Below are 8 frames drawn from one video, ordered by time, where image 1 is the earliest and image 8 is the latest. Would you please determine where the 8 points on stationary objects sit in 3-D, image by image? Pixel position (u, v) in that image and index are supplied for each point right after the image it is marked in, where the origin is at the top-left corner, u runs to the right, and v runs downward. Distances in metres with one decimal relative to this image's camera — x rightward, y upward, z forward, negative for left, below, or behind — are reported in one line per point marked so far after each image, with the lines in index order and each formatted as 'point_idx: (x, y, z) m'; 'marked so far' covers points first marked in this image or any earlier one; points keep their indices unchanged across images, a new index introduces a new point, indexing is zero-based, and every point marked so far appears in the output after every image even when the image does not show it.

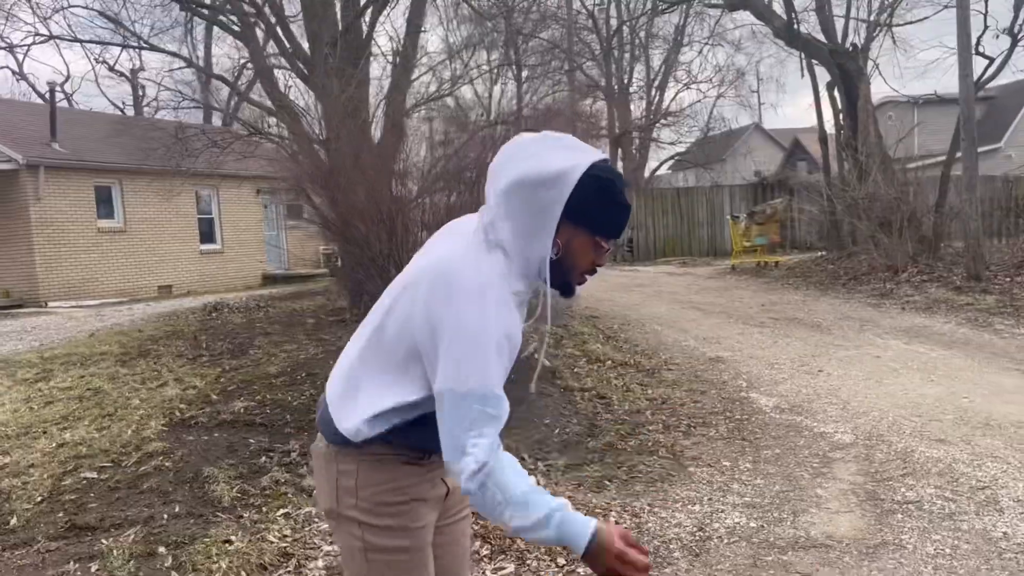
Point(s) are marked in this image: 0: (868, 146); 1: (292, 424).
0: (+5.3, +2.1, +12.6) m
1: (-1.4, -0.8, +5.2) m
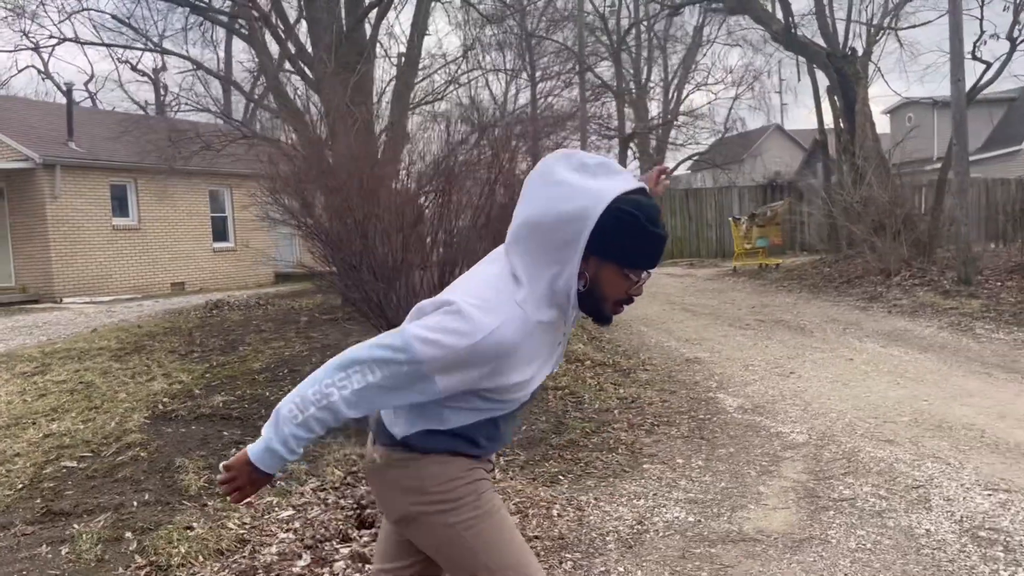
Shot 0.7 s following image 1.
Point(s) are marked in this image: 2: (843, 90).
0: (+5.3, +2.1, +12.6) m
1: (-1.6, -0.8, +5.4) m
2: (+5.2, +3.1, +13.3) m
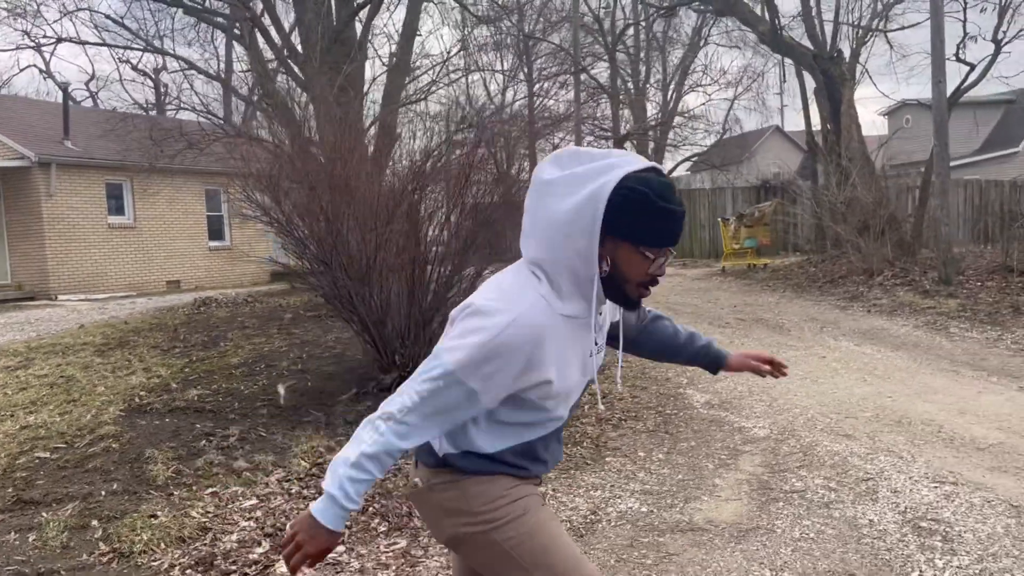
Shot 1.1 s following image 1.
0: (+5.1, +2.1, +12.7) m
1: (-1.8, -0.8, +5.5) m
2: (+5.0, +3.1, +13.4) m
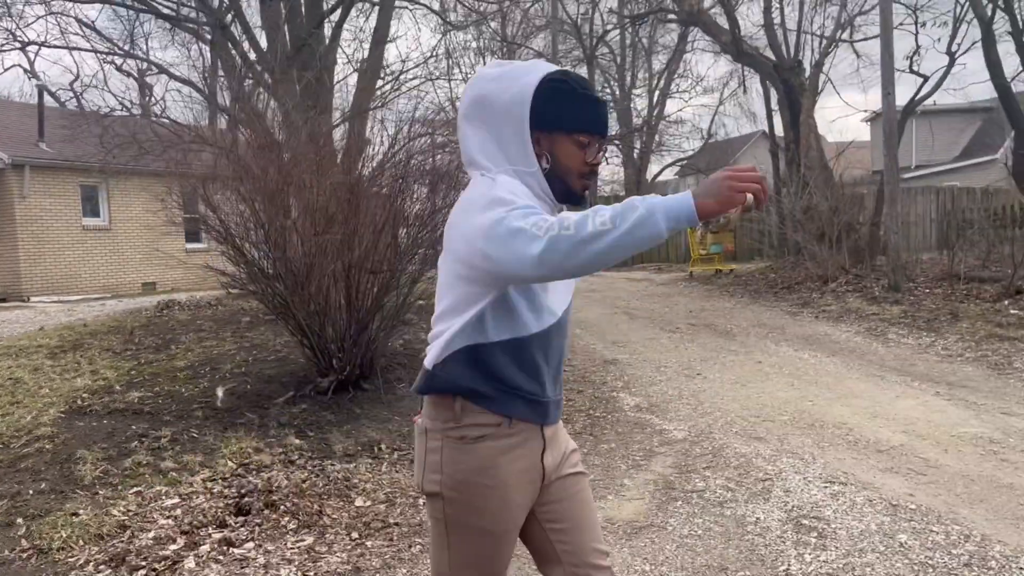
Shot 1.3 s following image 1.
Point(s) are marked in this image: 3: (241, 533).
0: (+4.6, +2.0, +12.9) m
1: (-2.3, -0.8, +5.6) m
2: (+4.5, +3.0, +13.7) m
3: (-1.3, -1.2, +4.0) m
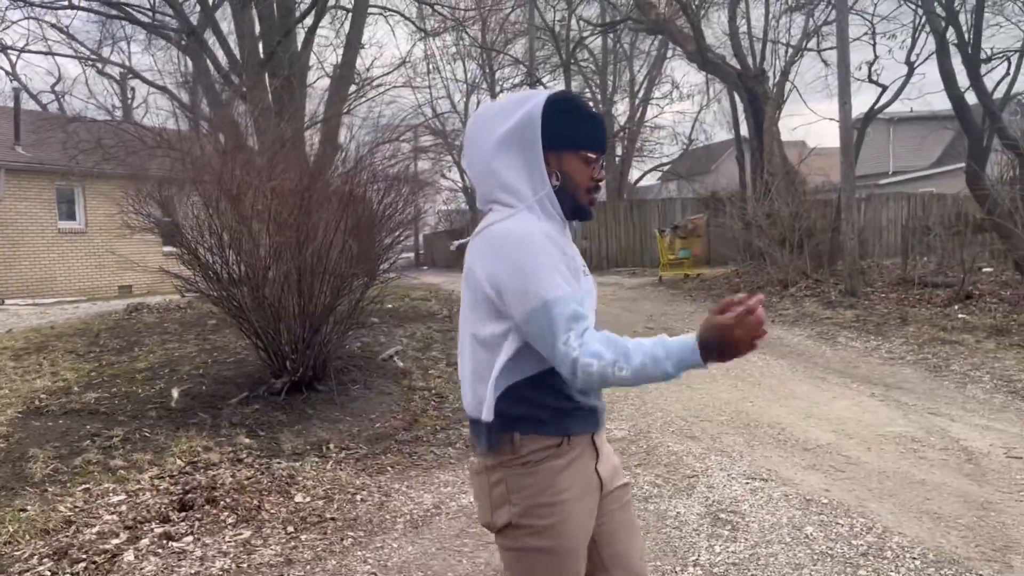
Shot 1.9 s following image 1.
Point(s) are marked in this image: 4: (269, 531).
0: (+4.1, +1.9, +13.2) m
1: (-2.6, -0.9, +5.8) m
2: (+4.0, +3.0, +13.9) m
3: (-1.6, -1.2, +4.1) m
4: (-1.2, -1.2, +4.1) m
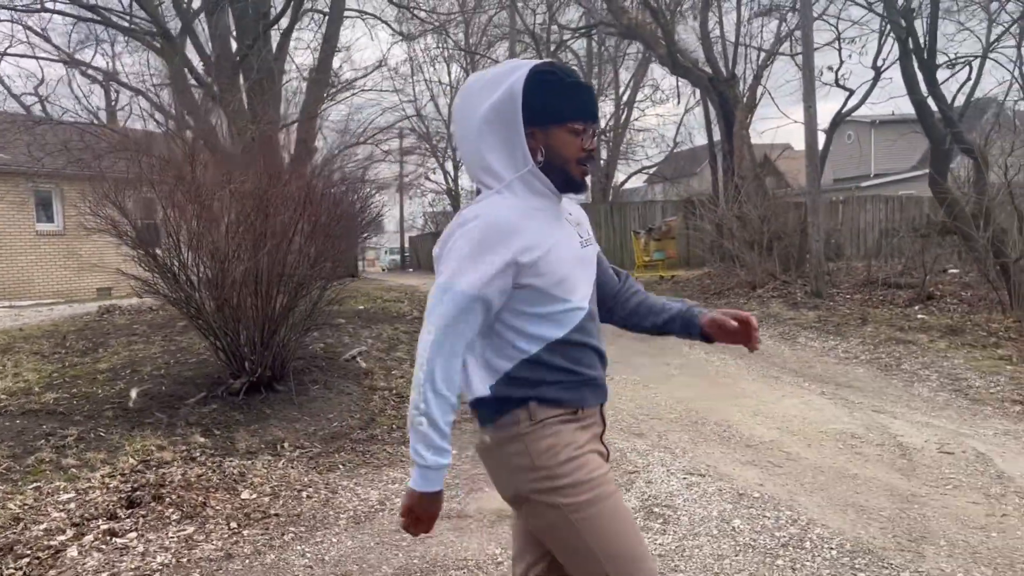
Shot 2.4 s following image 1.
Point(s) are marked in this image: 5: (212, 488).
0: (+3.7, +1.9, +13.3) m
1: (-2.9, -0.9, +5.8) m
2: (+3.6, +2.9, +14.1) m
3: (-1.9, -1.2, +4.2) m
4: (-1.5, -1.2, +4.1) m
5: (-1.6, -1.1, +4.6) m
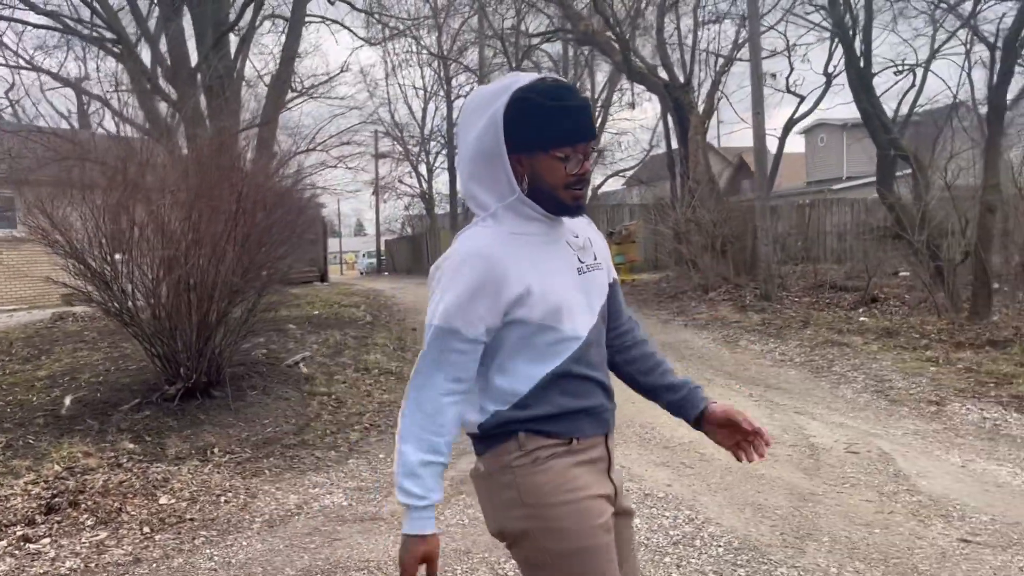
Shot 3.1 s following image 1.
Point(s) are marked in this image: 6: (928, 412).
0: (+3.0, +1.8, +13.5) m
1: (-3.4, -0.9, +5.8) m
2: (+2.9, +2.9, +14.3) m
3: (-2.4, -1.2, +4.2) m
4: (-1.9, -1.2, +4.2) m
5: (-2.1, -1.1, +4.7) m
6: (+2.9, -0.9, +5.8) m
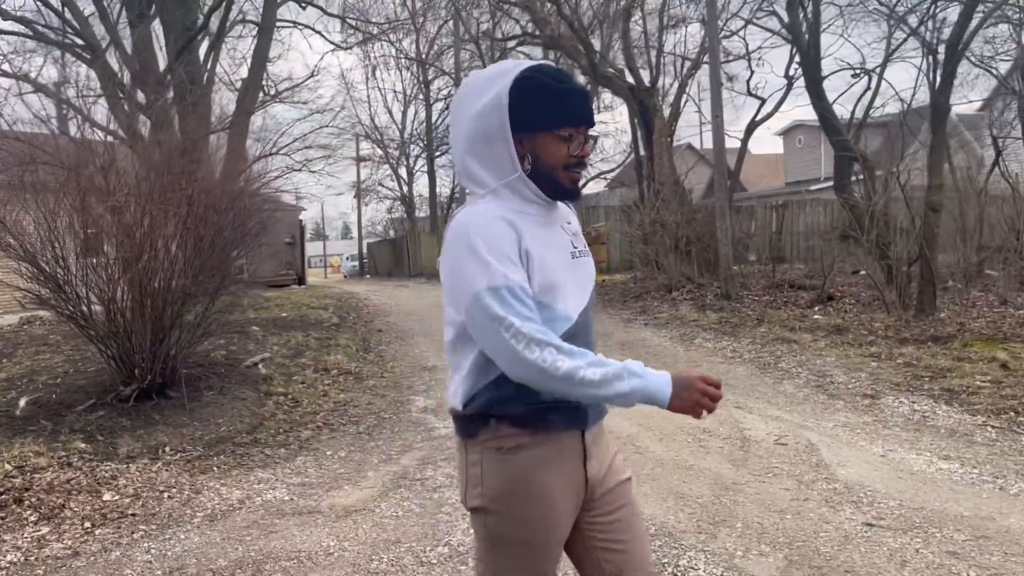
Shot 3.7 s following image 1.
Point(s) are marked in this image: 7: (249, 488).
0: (+2.5, +1.8, +13.7) m
1: (-3.8, -0.9, +5.9) m
2: (+2.3, +2.9, +14.5) m
3: (-2.7, -1.2, +4.3) m
4: (-2.3, -1.2, +4.3) m
5: (-2.5, -1.1, +4.8) m
6: (+2.5, -0.8, +6.0) m
7: (-1.5, -1.2, +4.9) m
